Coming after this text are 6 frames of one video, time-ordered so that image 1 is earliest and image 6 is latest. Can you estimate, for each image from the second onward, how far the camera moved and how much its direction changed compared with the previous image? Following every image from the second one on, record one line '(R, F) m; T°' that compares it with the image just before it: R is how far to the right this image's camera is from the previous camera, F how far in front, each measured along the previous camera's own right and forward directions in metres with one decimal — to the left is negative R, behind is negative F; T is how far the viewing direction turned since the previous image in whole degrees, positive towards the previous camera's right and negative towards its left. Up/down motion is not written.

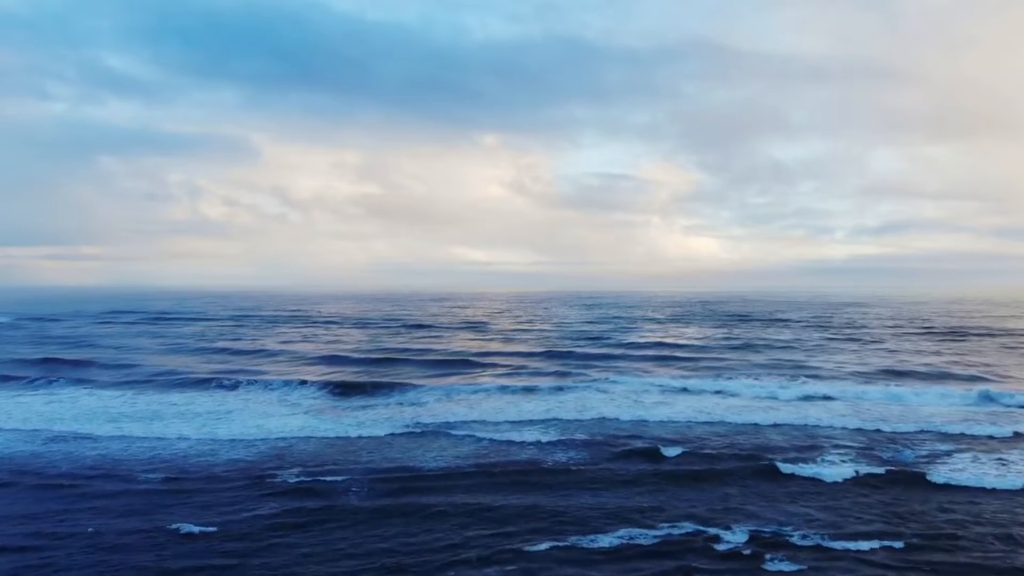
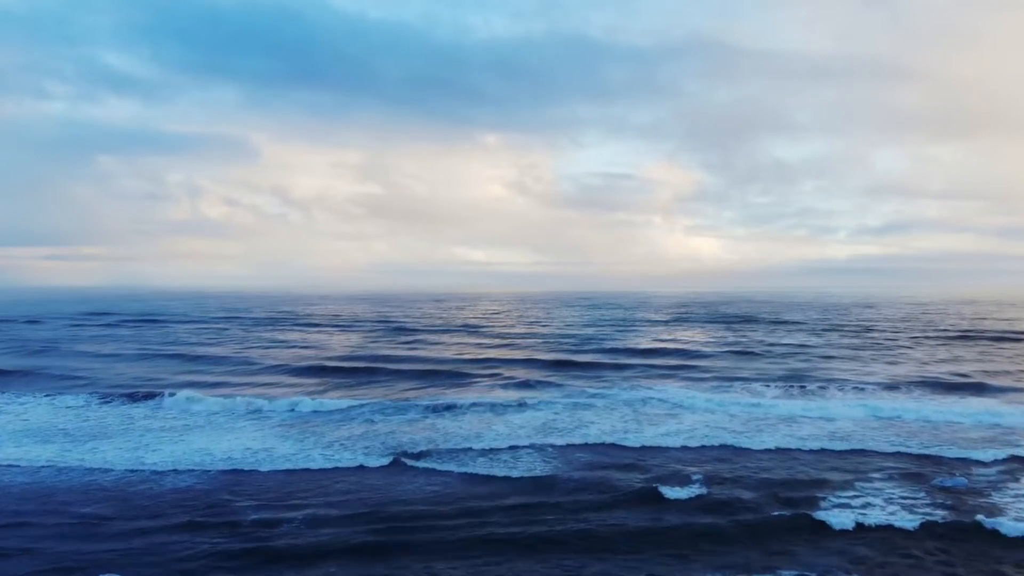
(+0.2, +1.5) m; 0°
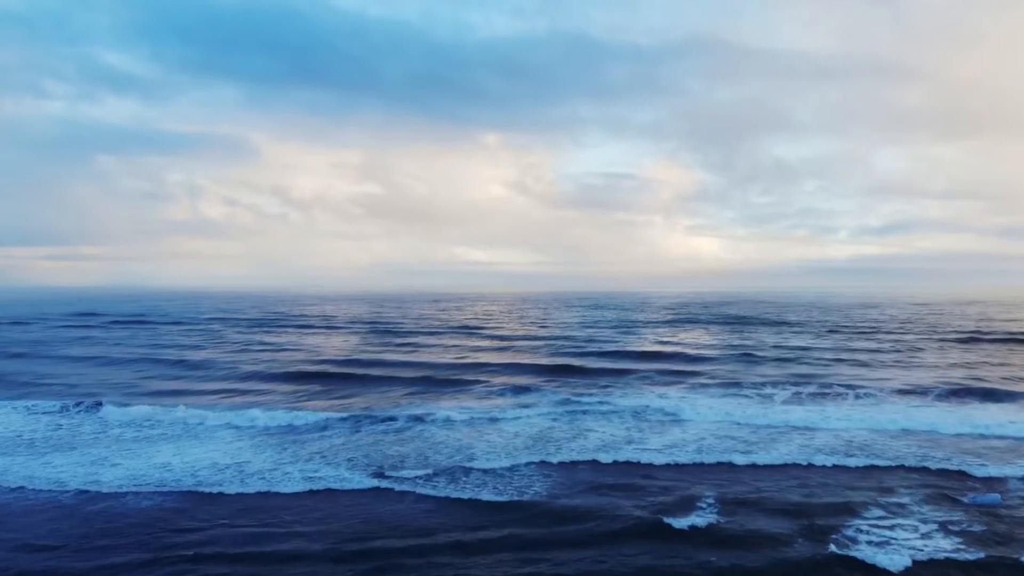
(+0.1, +0.9) m; 0°
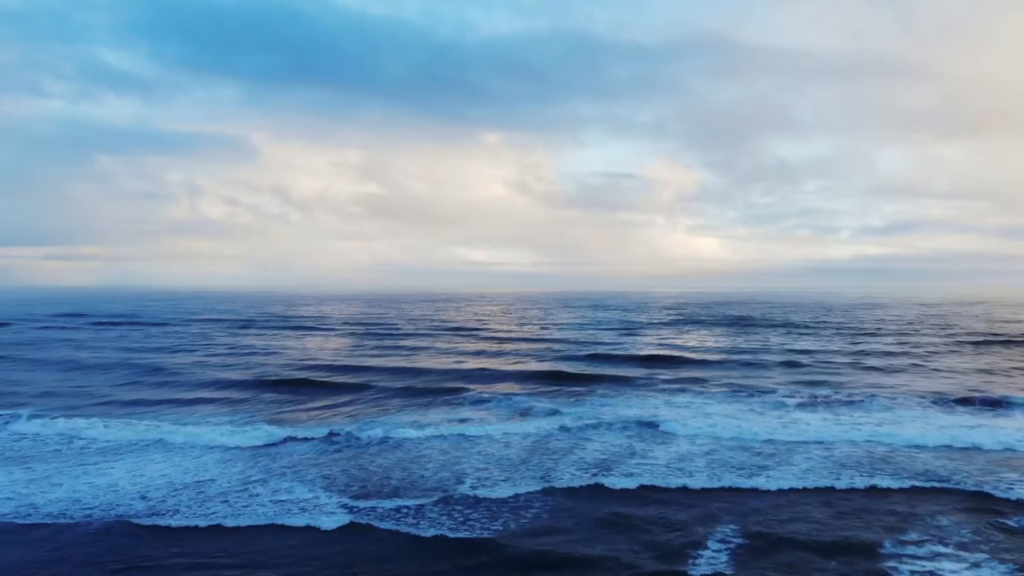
(+0.2, +1.2) m; 0°
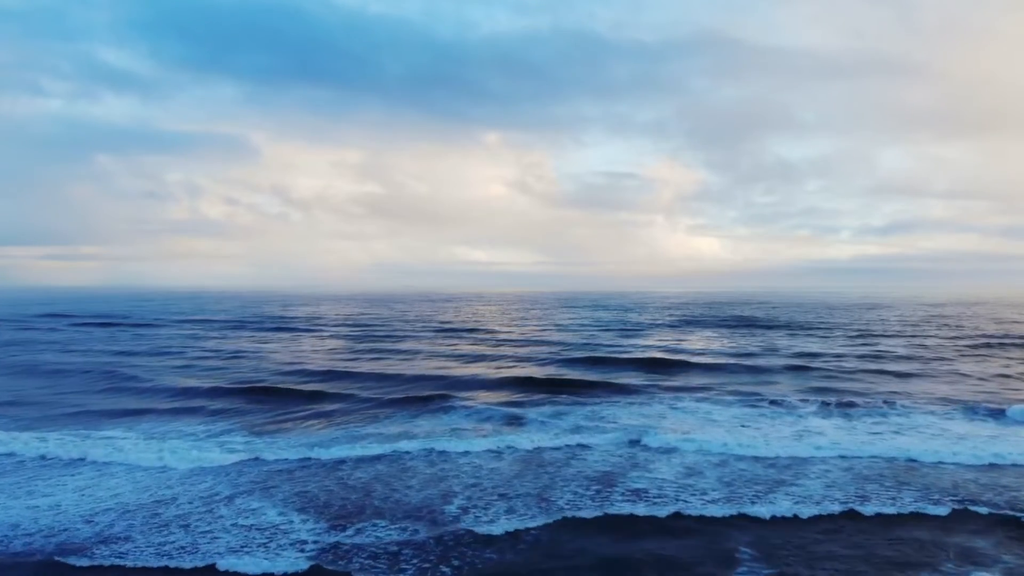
(+0.1, +1.2) m; 0°
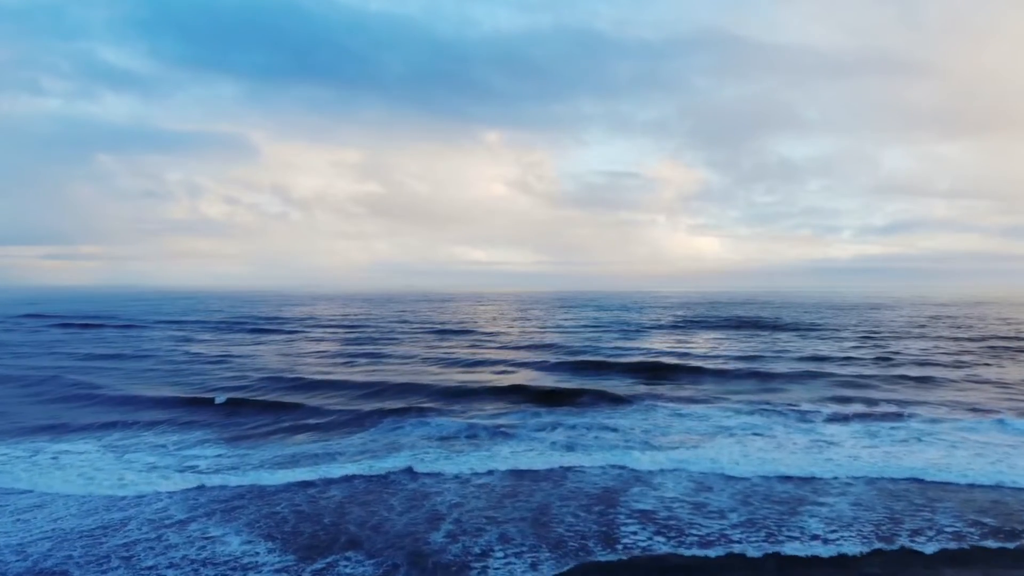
(+0.1, +1.2) m; 0°
